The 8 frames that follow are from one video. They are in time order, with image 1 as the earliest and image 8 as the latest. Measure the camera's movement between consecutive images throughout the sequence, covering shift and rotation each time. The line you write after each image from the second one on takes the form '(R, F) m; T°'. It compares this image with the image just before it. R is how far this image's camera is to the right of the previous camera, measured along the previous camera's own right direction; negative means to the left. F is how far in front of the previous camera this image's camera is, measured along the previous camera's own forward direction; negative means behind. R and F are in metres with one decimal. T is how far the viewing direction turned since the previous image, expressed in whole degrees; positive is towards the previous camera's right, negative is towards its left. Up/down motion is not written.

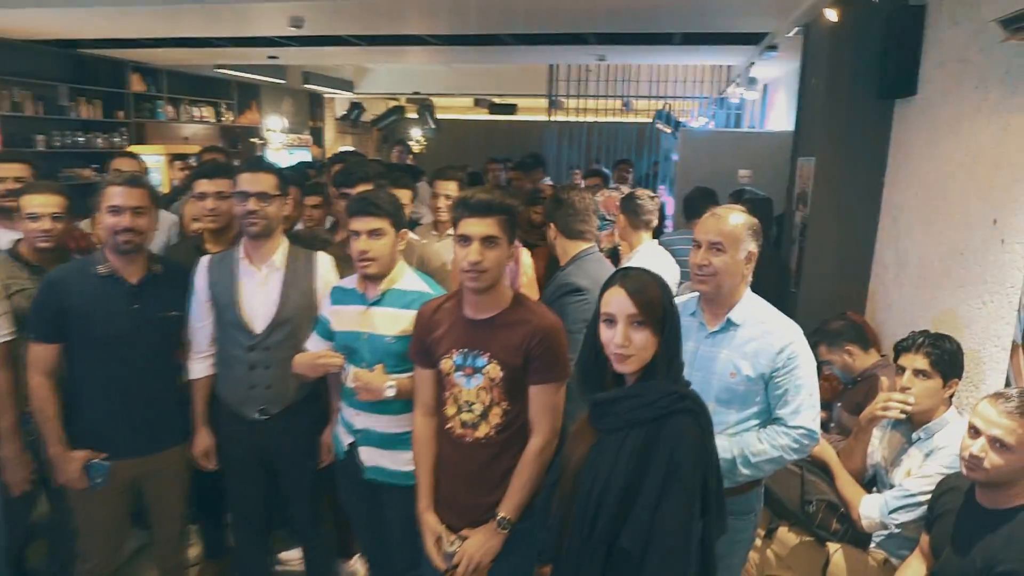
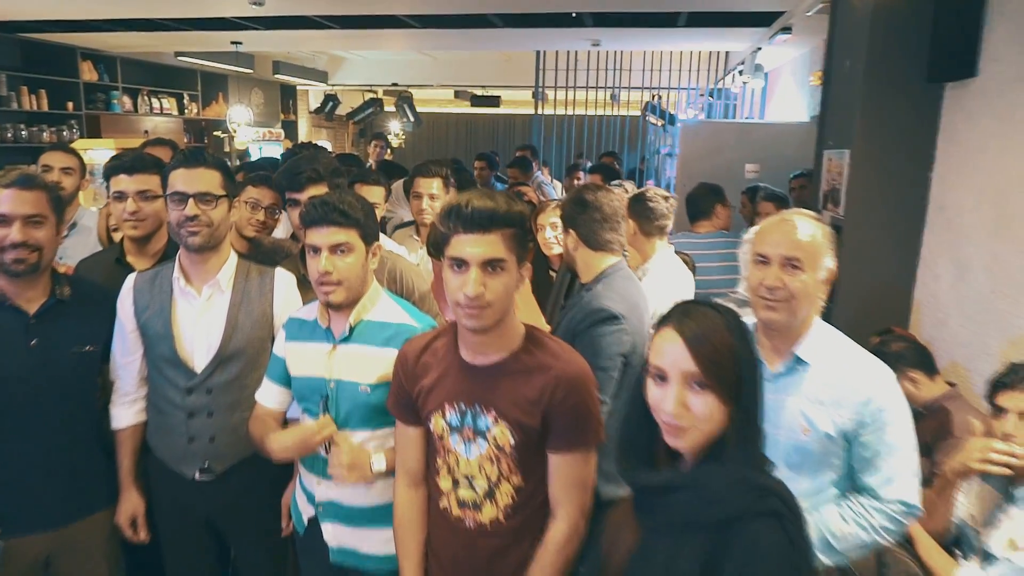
(-0.1, +0.5) m; +2°
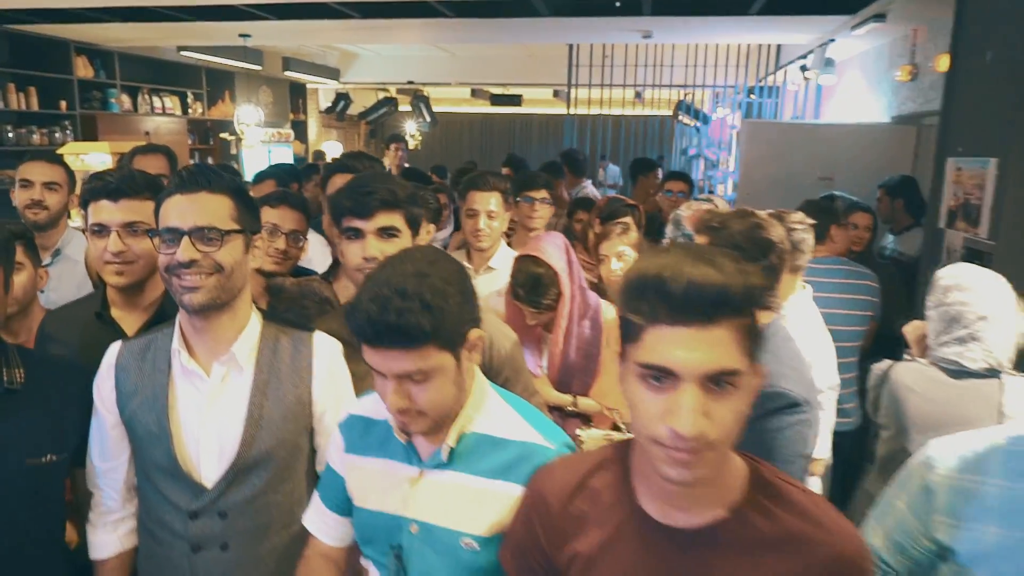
(-0.3, +0.6) m; 0°
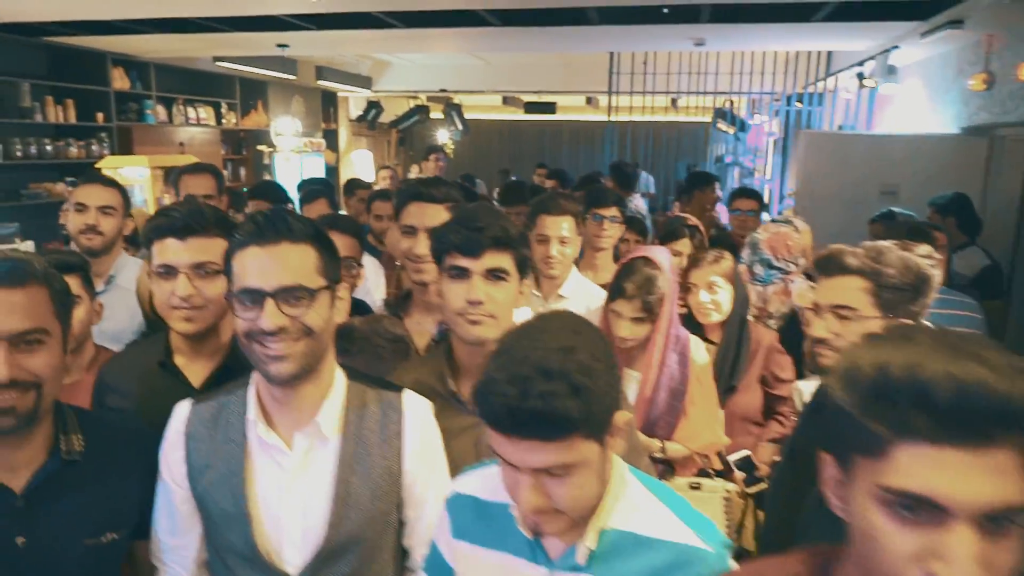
(-0.2, +0.2) m; -2°
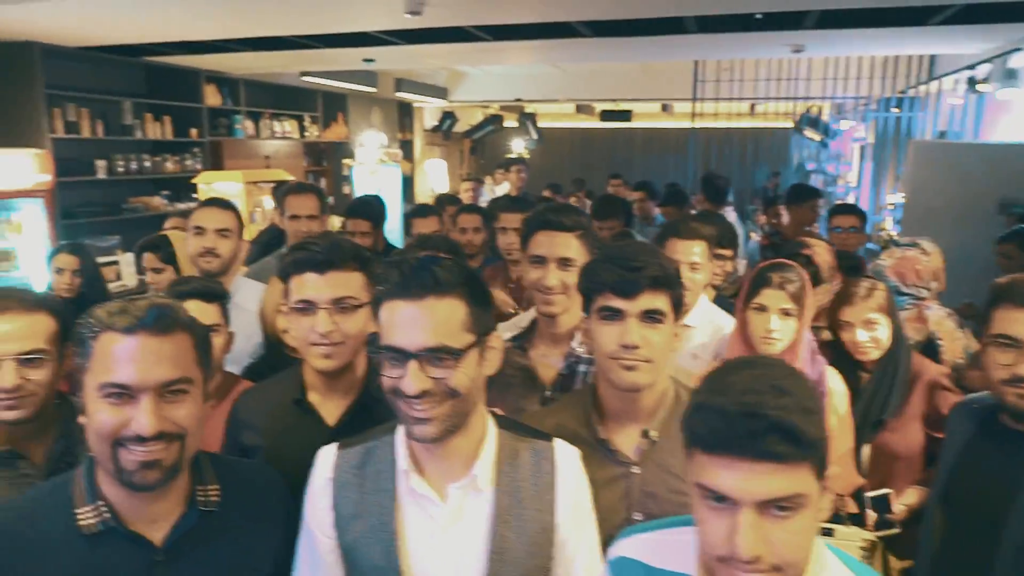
(-0.2, +0.1) m; -5°
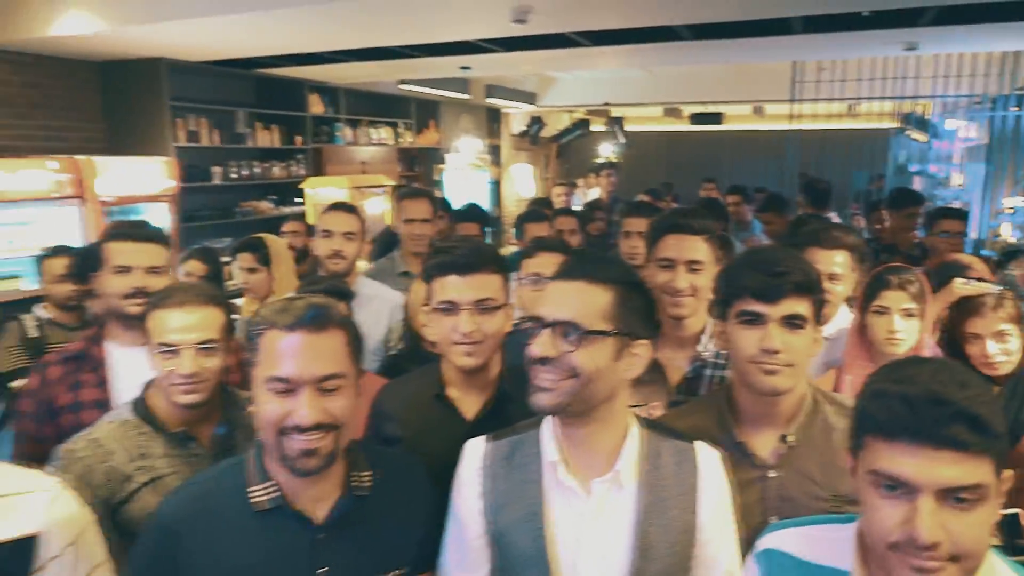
(-0.1, -0.1) m; -6°
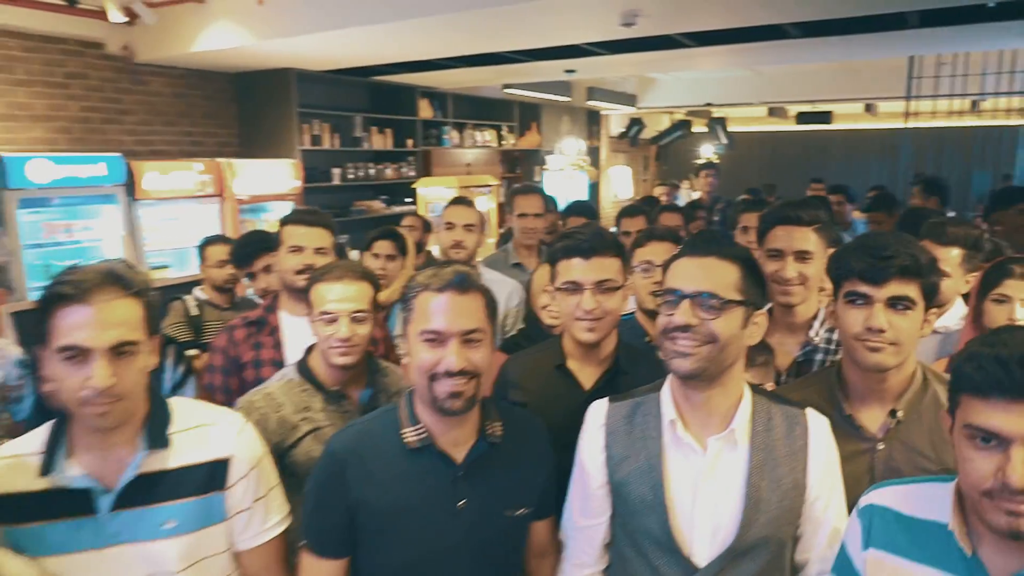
(-0.1, -0.2) m; -8°
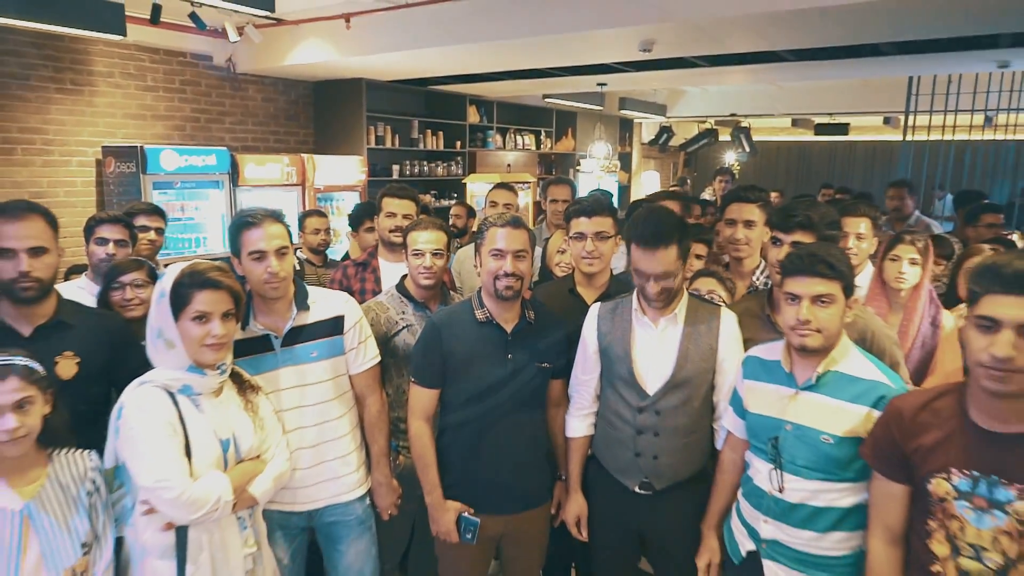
(0.0, -0.9) m; -3°
